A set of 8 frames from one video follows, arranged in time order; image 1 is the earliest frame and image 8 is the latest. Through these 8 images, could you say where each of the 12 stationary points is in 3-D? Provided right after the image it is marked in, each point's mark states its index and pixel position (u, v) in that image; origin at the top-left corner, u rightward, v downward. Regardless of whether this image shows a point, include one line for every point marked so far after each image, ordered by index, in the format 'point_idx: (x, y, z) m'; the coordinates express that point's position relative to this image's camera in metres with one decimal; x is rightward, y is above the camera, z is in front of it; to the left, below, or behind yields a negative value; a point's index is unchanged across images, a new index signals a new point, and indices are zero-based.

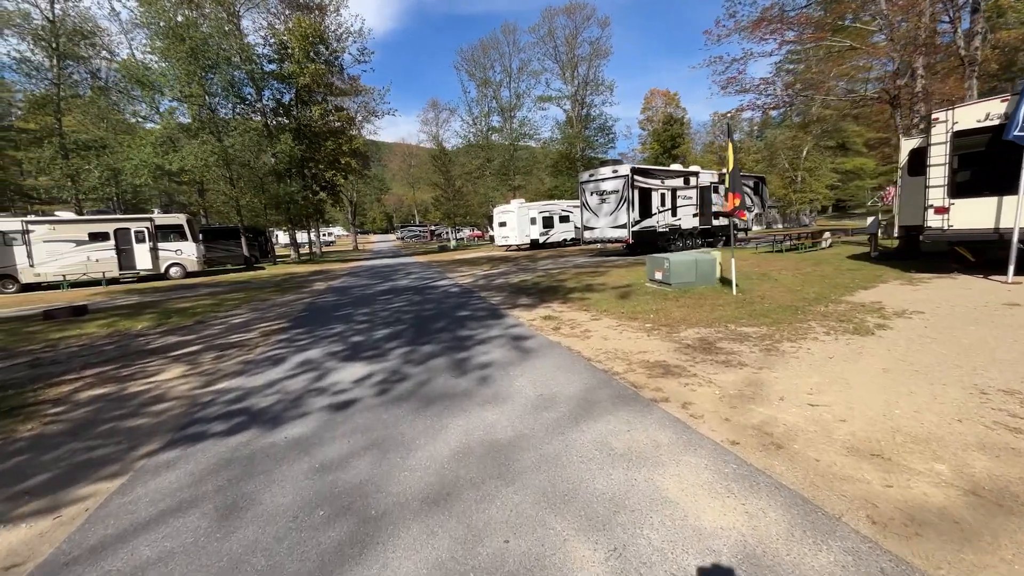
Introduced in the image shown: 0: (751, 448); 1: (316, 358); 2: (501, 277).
0: (+1.7, -1.1, +3.2) m
1: (-2.7, -1.0, +6.3) m
2: (-0.4, +0.4, +15.3) m
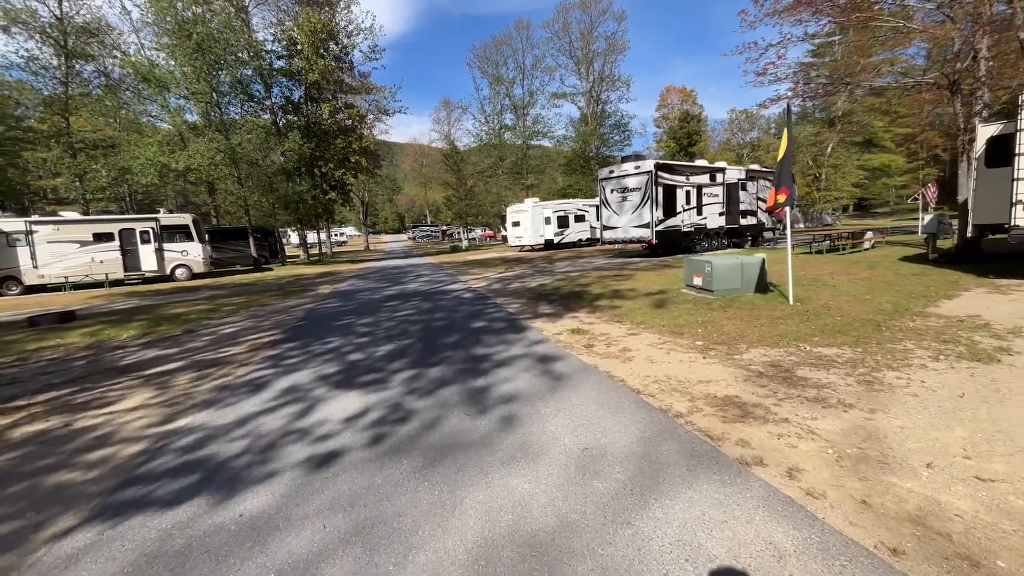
0: (+1.9, -1.3, +2.1) m
1: (-2.4, -1.1, +5.3) m
2: (+0.2, +0.2, +14.2) m
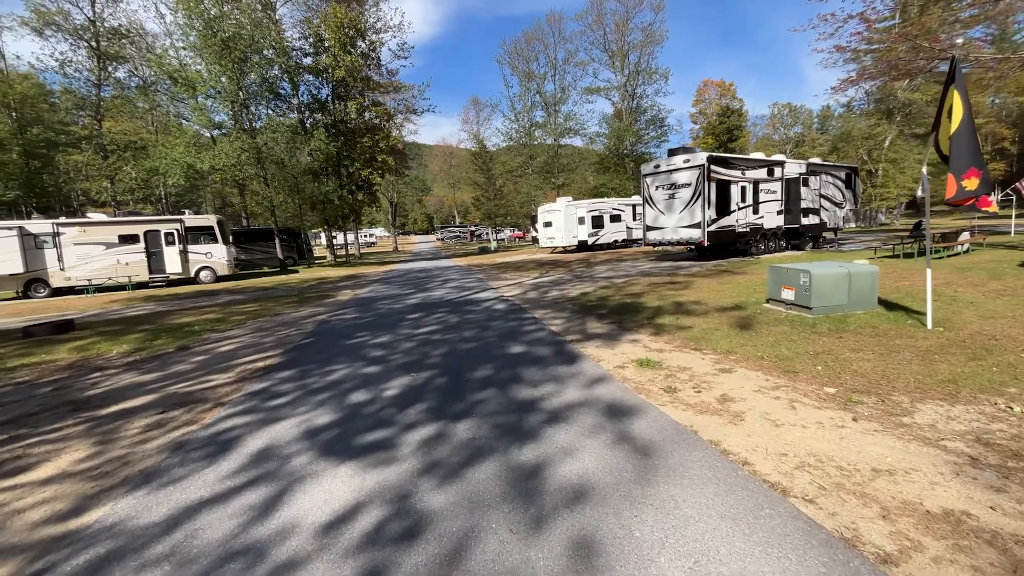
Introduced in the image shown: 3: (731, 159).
0: (+2.2, -1.5, +0.4) m
1: (-1.9, -1.3, +3.8) m
2: (+1.2, 0.0, +12.6) m
3: (+8.3, +4.9, +17.6) m
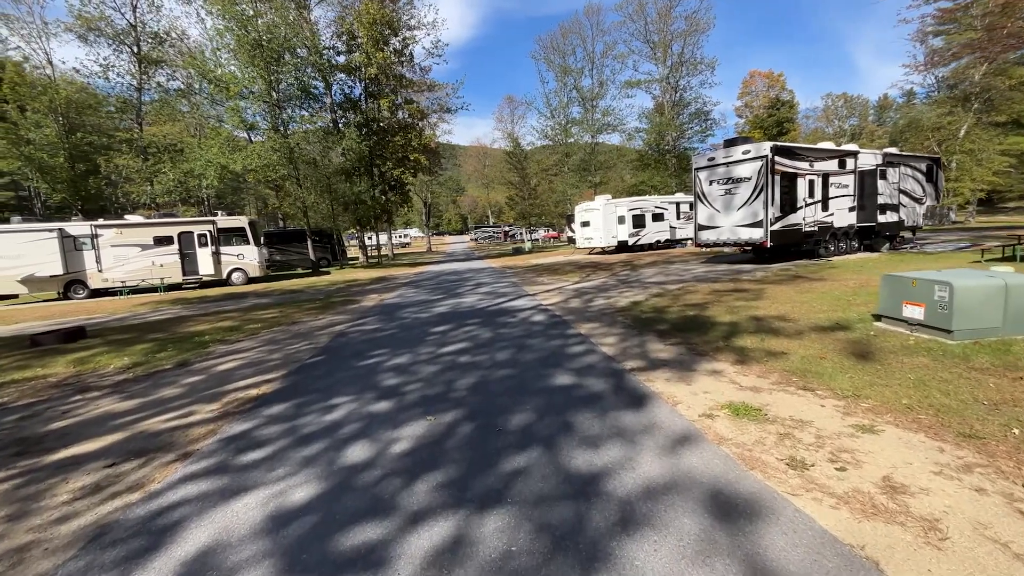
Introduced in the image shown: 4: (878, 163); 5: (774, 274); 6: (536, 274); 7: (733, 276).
0: (+2.2, -1.7, -1.1) m
1: (-1.6, -1.5, +2.7) m
2: (+2.1, -0.2, +11.1) m
3: (+9.6, +4.7, +15.6) m
4: (+14.2, +4.8, +18.0) m
5: (+7.3, +0.4, +12.9) m
6: (+1.0, +0.6, +18.6) m
7: (+6.3, +0.3, +13.1) m
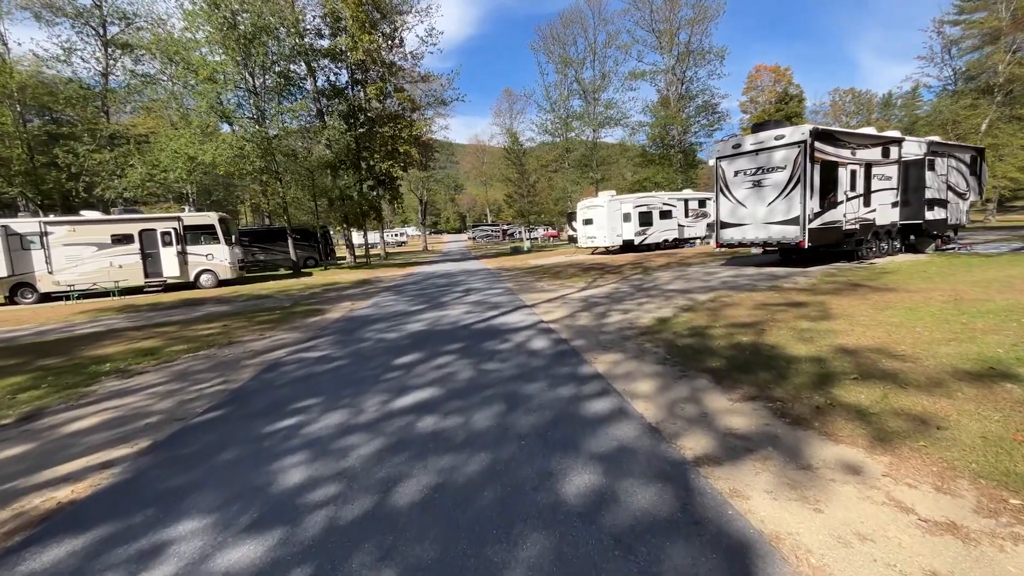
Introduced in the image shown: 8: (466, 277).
0: (+2.1, -1.9, -3.2) m
1: (-1.7, -1.7, +0.5) m
2: (+2.0, -0.4, +9.0) m
3: (+9.5, +4.5, +13.4) m
4: (+14.0, +4.6, +15.8) m
5: (+7.2, +0.1, +10.8) m
6: (+0.8, +0.4, +16.4) m
7: (+6.1, +0.1, +10.9) m
8: (-1.8, +0.5, +18.9) m
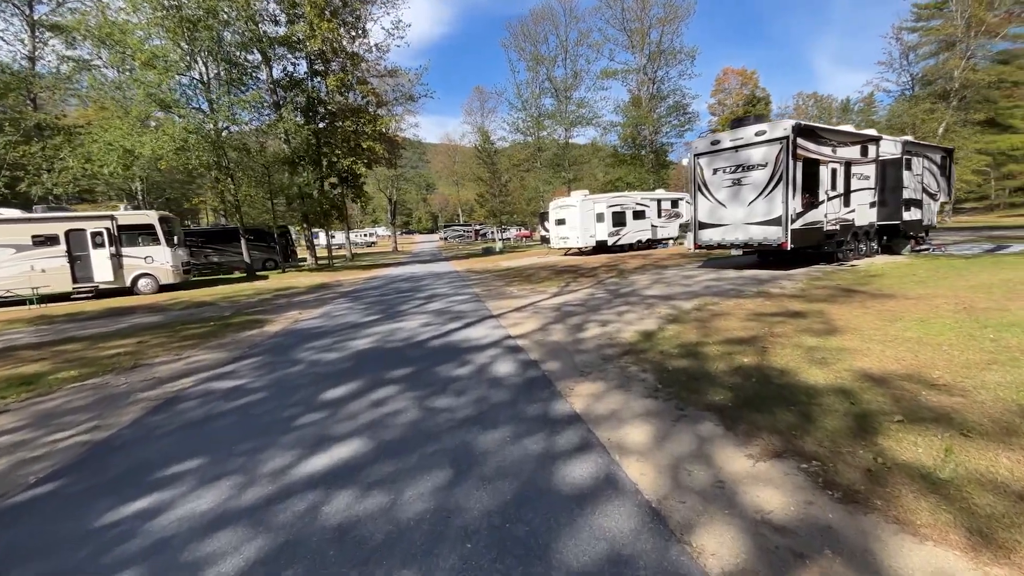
0: (+2.2, -2.0, -4.2) m
1: (-1.8, -1.9, -0.7) m
2: (+1.3, -0.5, +8.0) m
3: (+8.5, +4.4, +12.8) m
4: (+13.0, +4.6, +15.5) m
5: (+6.5, 0.0, +10.1) m
6: (-0.2, +0.2, +15.3) m
7: (+5.4, 0.0, +10.1) m
8: (-3.0, +0.3, +17.7) m
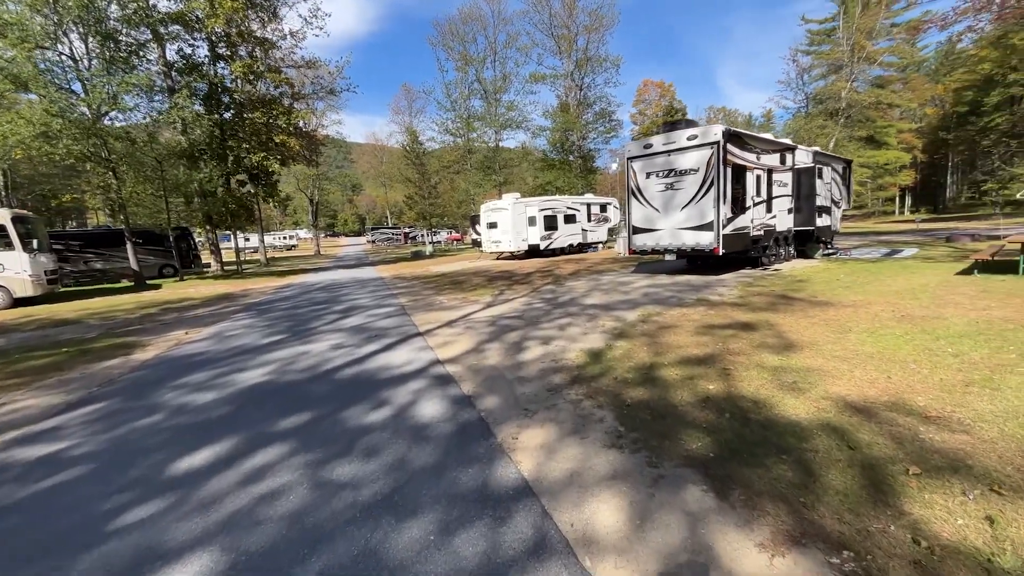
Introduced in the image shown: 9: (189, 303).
0: (+2.9, -2.1, -4.8) m
1: (-1.6, -2.0, -2.0) m
2: (+0.3, -0.7, +7.1) m
3: (+6.6, +4.3, +13.0) m
4: (+10.6, +4.5, +16.3) m
5: (+5.0, -0.1, +9.9) m
6: (-2.4, -0.1, +14.1) m
7: (+3.9, -0.2, +9.8) m
8: (-5.5, 0.0, +16.0) m
9: (-11.0, -0.5, +15.7) m
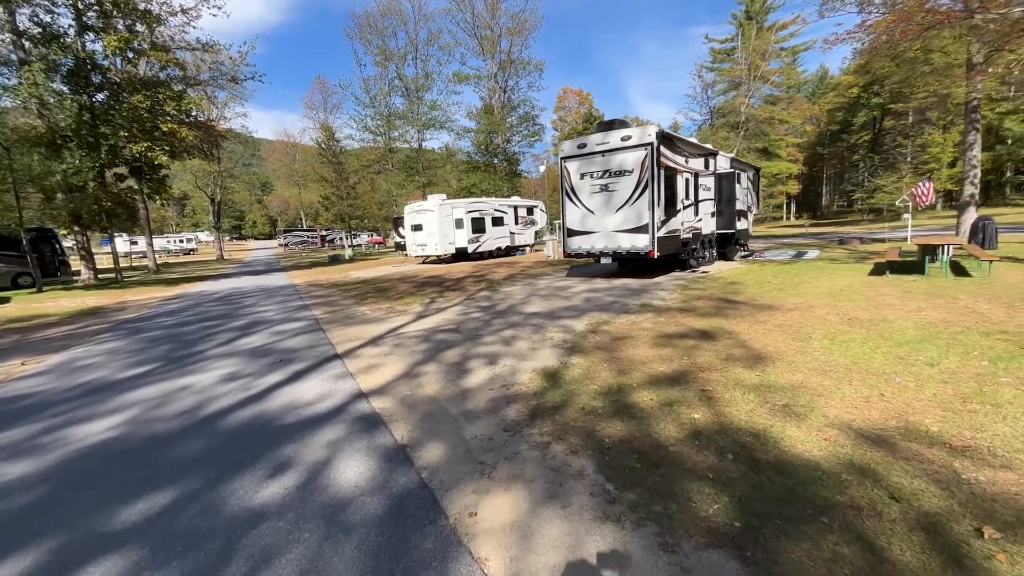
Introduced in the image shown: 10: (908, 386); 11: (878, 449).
0: (+4.0, -2.1, -5.2) m
1: (-0.9, -2.1, -3.2) m
2: (-0.5, -0.9, +6.1) m
3: (+4.7, +4.2, +13.0) m
4: (+8.1, +4.4, +16.8) m
5: (+3.7, -0.2, +9.7) m
6: (-4.3, -0.3, +12.6) m
7: (+2.6, -0.3, +9.4) m
8: (-7.7, -0.3, +14.0) m
9: (-13.1, -0.9, +12.8) m
10: (+3.5, -0.9, +4.1) m
11: (+2.4, -1.1, +3.1) m
